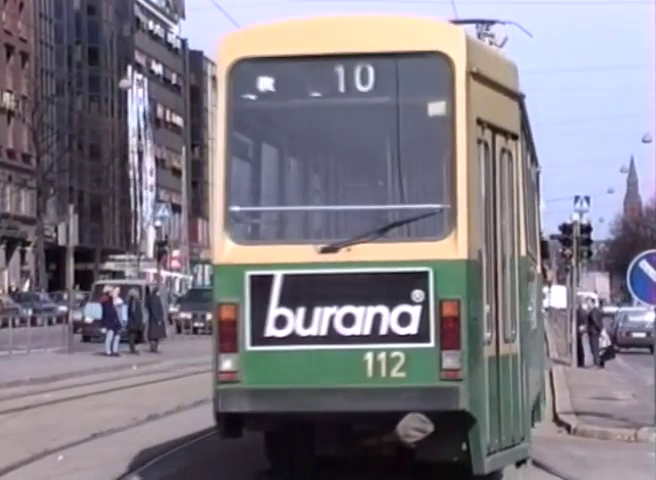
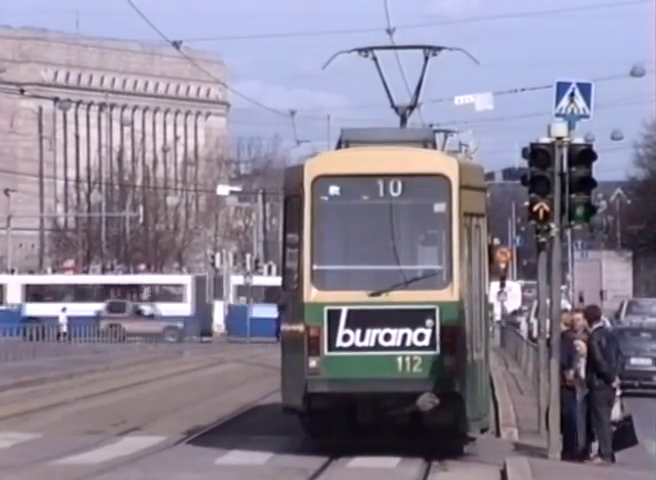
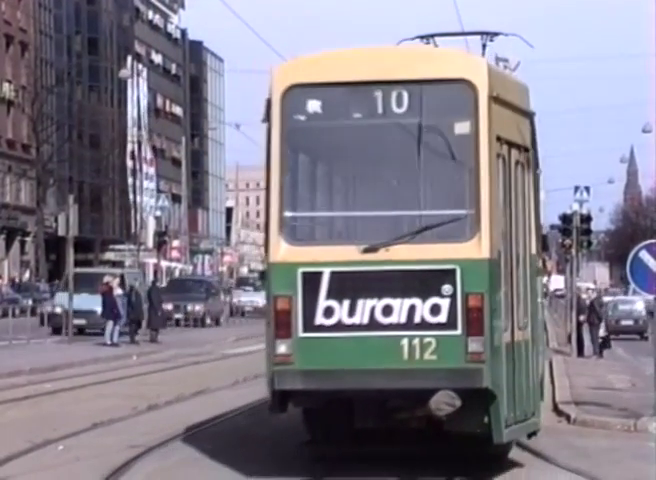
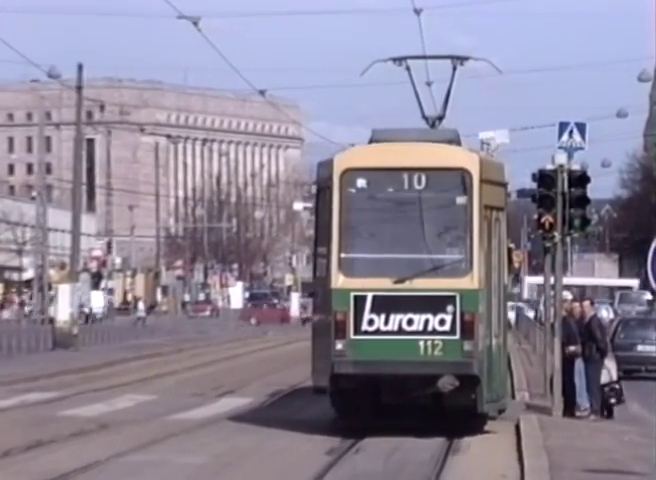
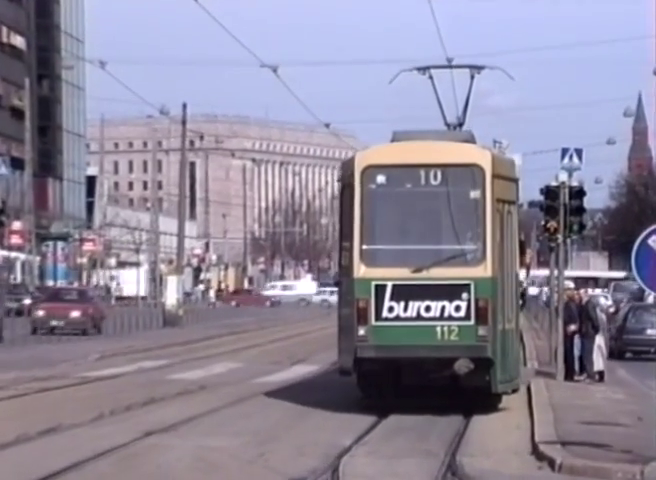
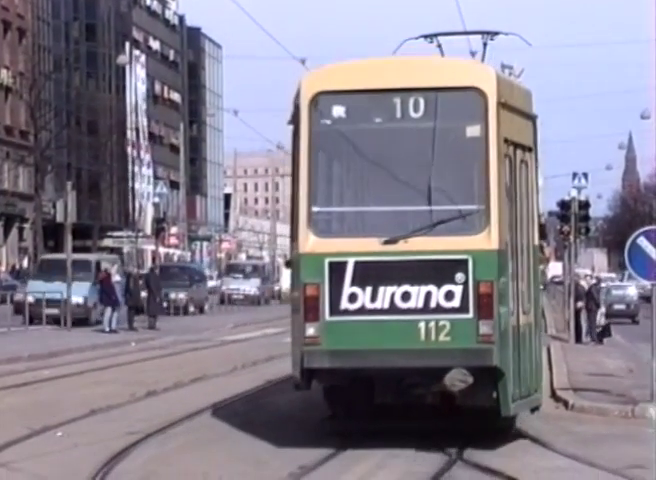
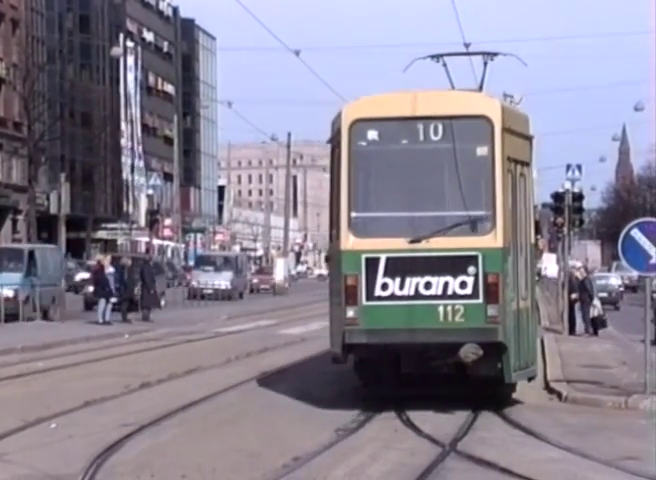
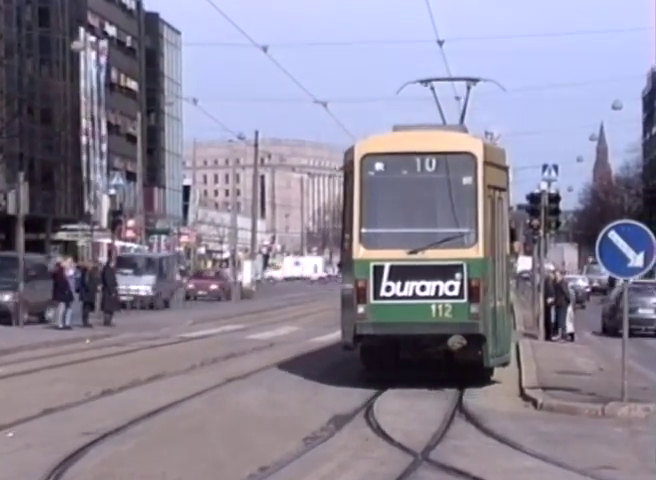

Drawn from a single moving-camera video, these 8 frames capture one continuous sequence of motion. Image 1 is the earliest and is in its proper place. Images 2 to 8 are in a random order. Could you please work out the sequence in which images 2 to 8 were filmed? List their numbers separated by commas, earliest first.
3, 6, 7, 8, 5, 4, 2
